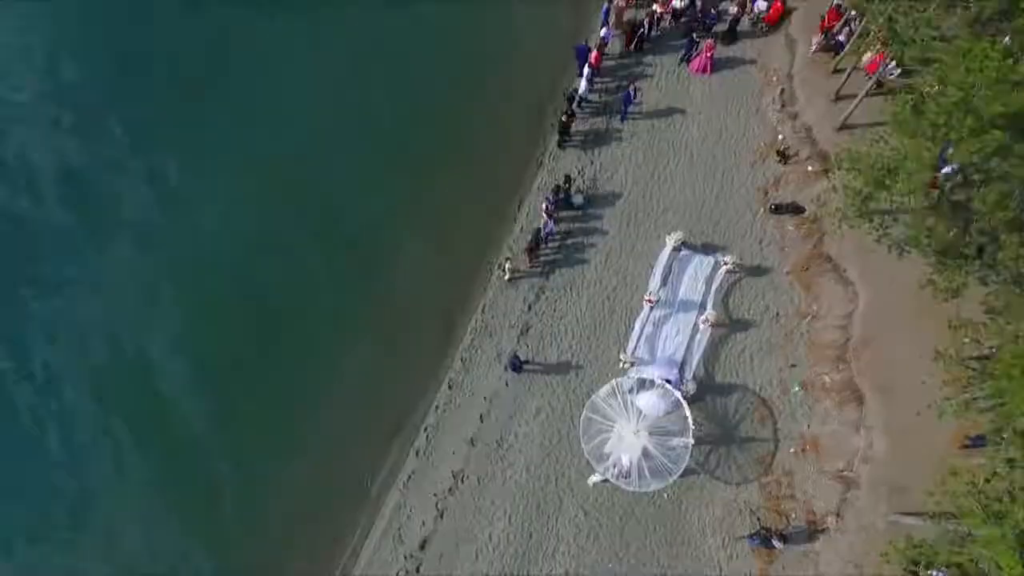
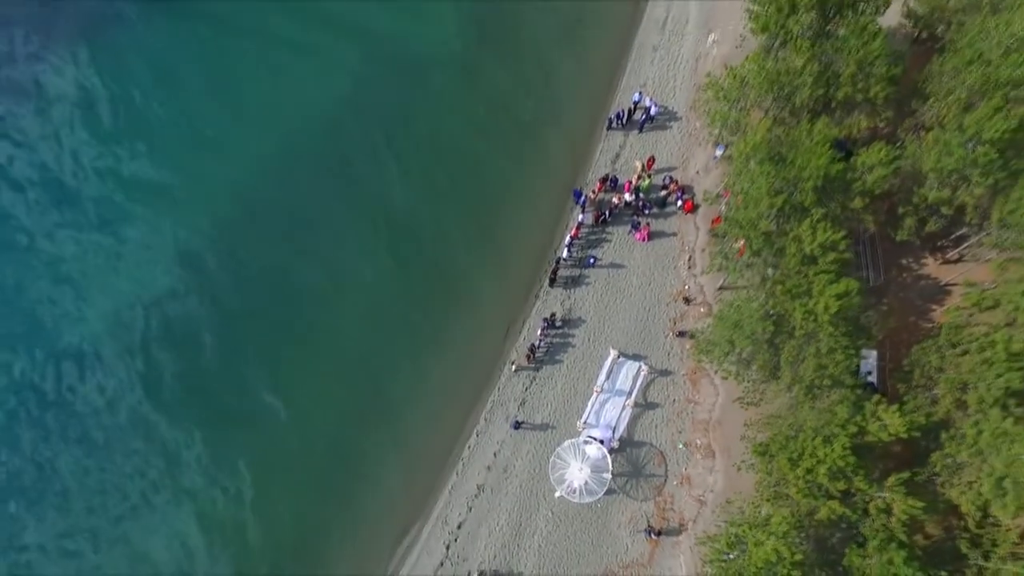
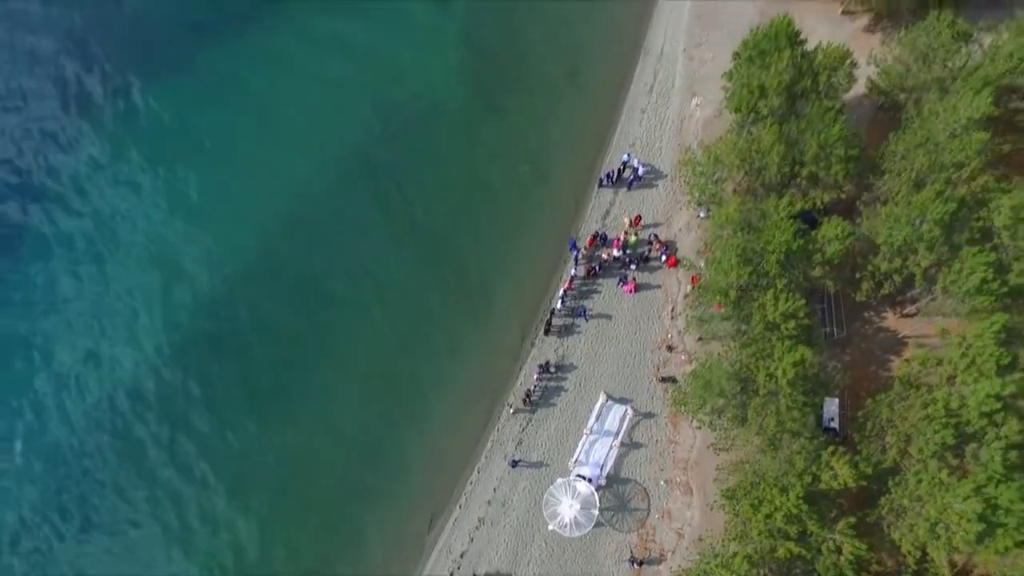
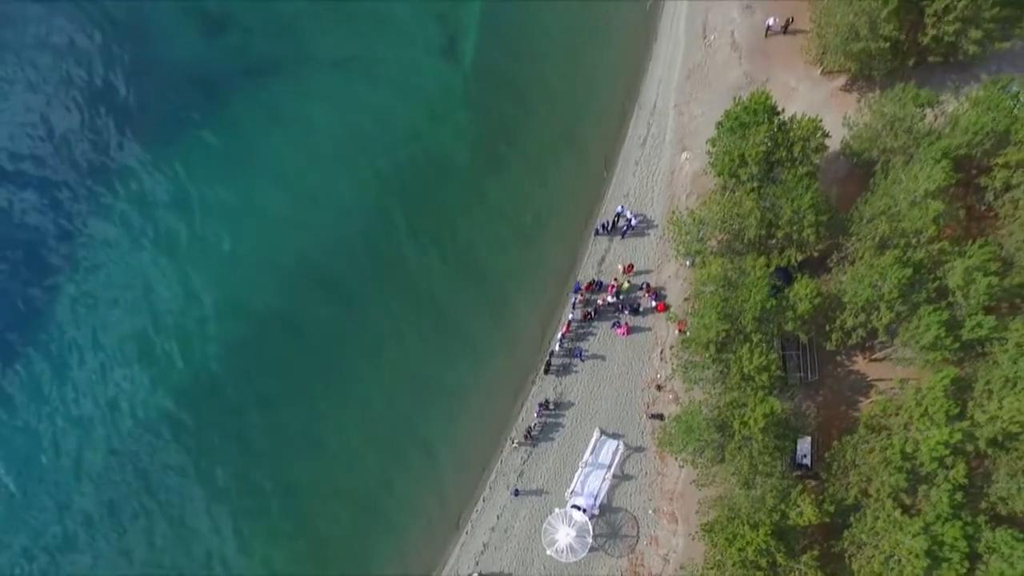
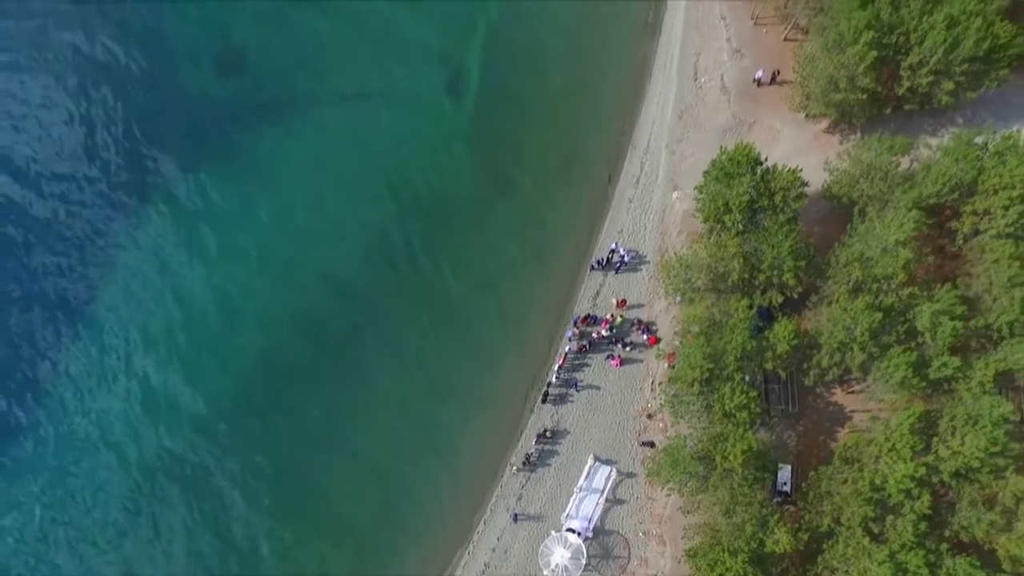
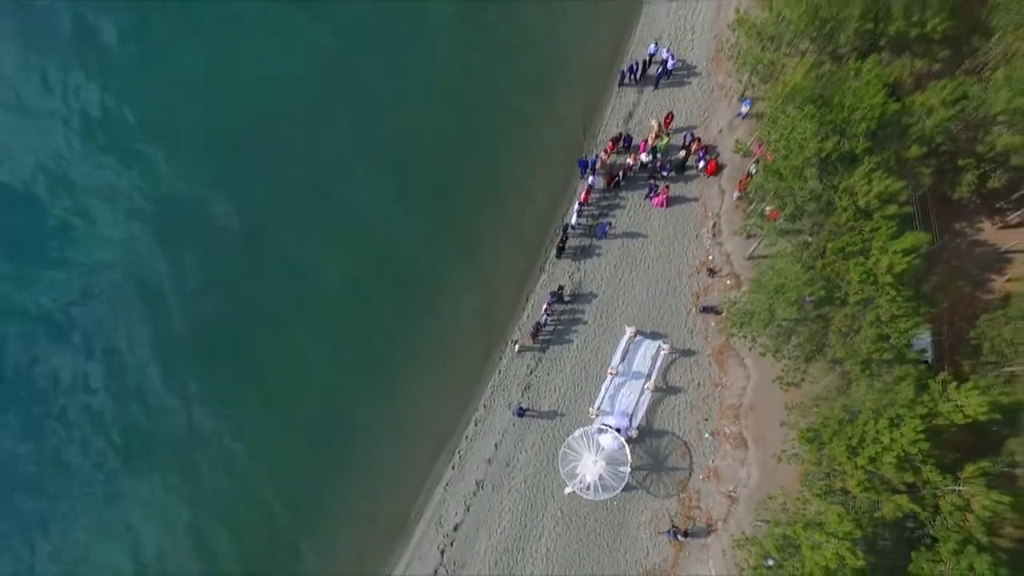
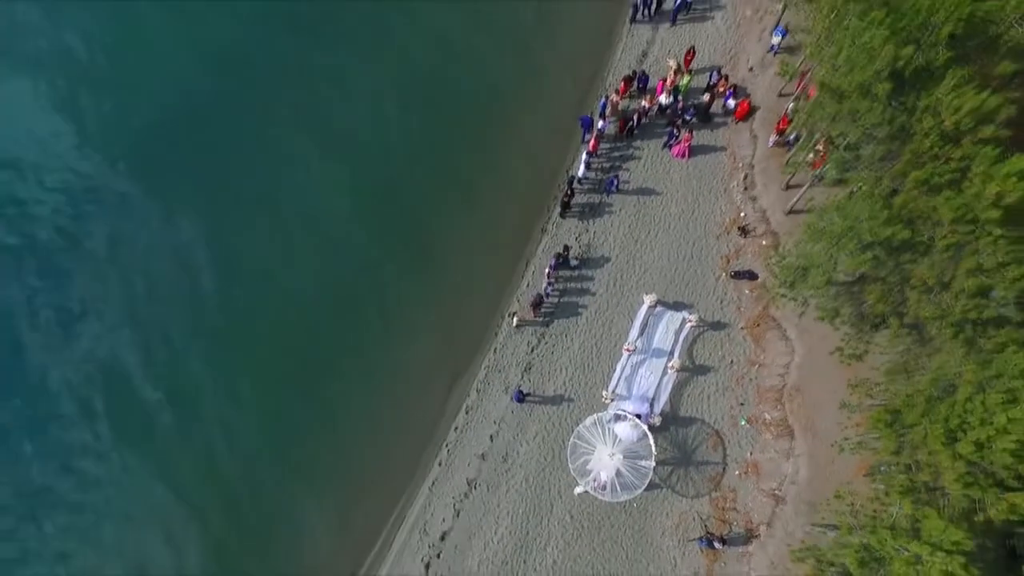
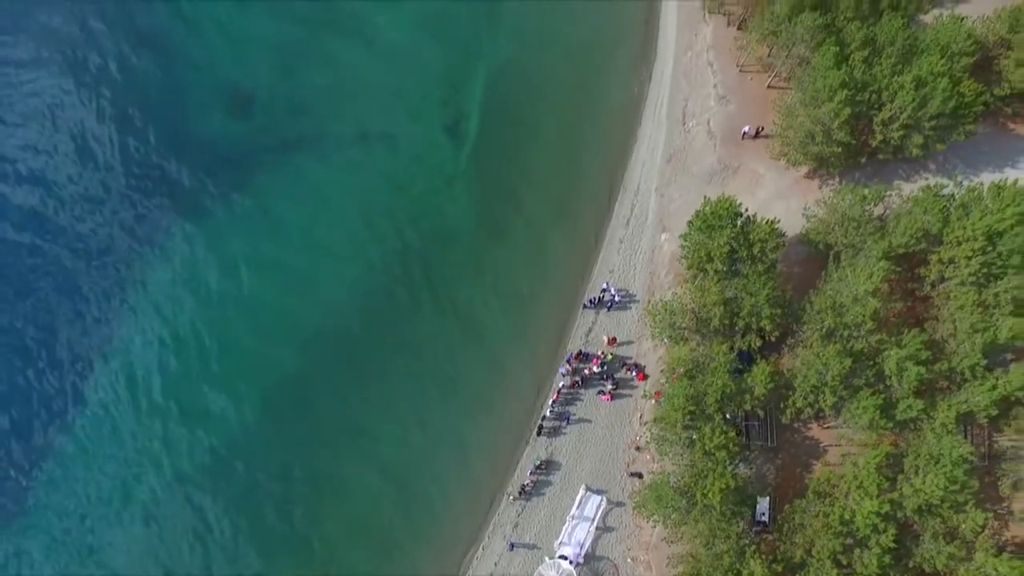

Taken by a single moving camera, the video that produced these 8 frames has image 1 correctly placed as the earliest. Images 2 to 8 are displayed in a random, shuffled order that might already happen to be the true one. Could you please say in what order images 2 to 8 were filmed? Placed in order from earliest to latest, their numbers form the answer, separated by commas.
7, 6, 2, 3, 4, 5, 8
